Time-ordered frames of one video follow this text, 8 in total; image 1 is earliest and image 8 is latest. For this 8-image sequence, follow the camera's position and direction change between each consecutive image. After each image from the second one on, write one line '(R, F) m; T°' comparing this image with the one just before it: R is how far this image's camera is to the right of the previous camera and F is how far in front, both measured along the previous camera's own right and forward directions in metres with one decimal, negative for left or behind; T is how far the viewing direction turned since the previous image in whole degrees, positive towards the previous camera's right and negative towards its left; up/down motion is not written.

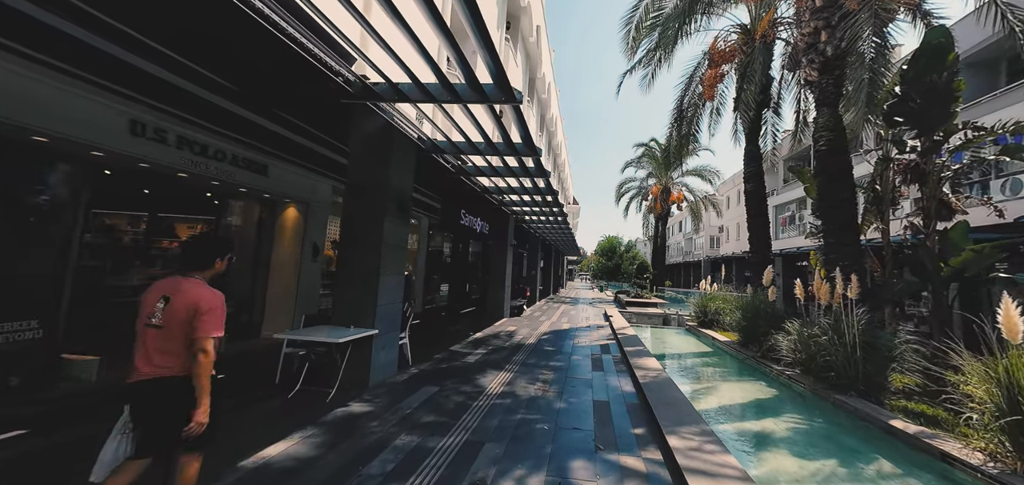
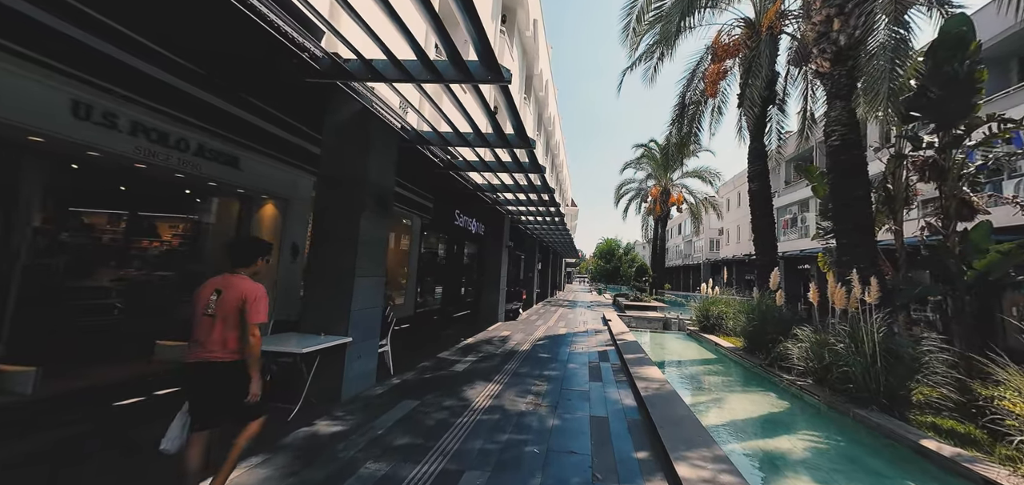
(+0.1, +0.4) m; 0°
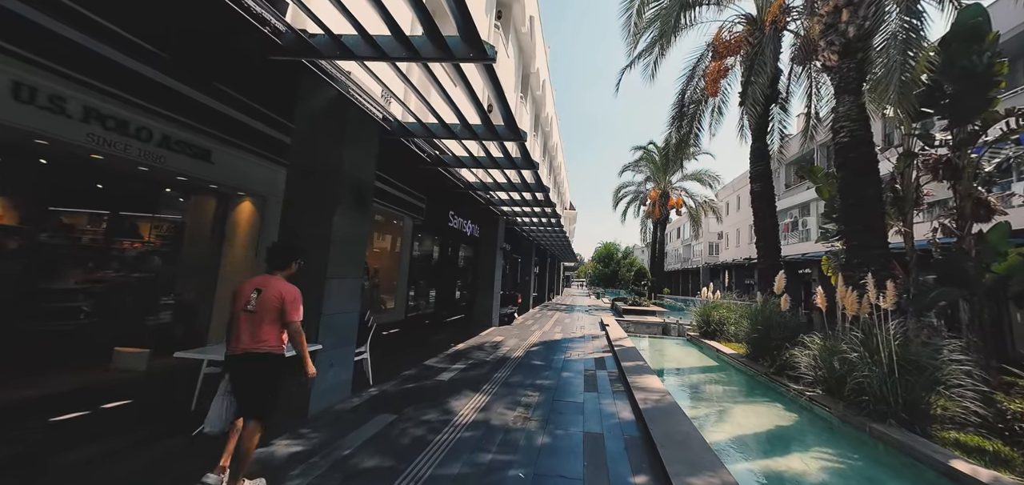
(+0.1, +0.3) m; 0°
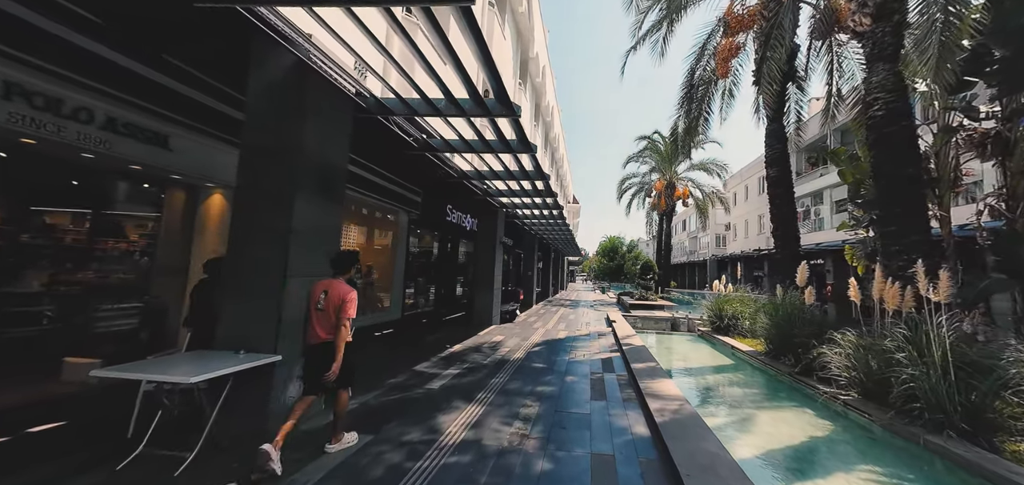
(+0.1, +0.5) m; -1°
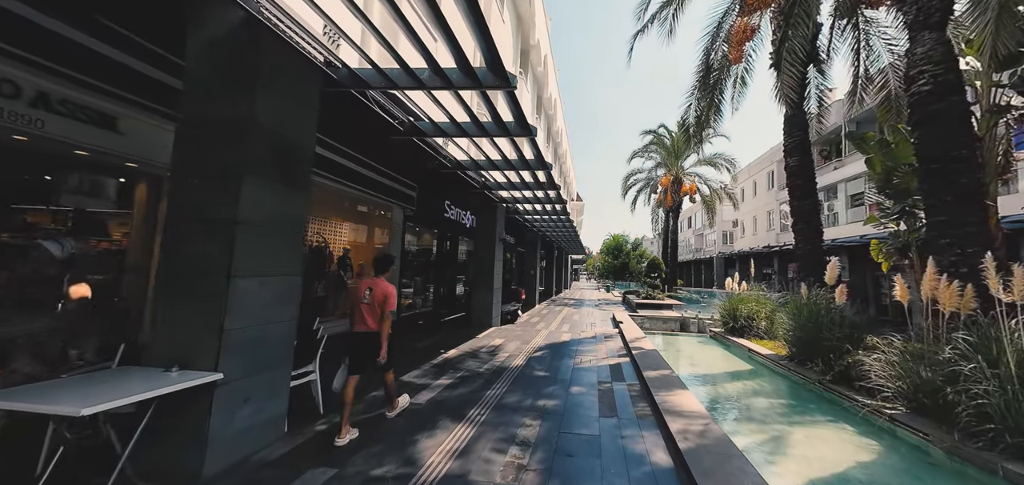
(+0.1, +0.5) m; -1°
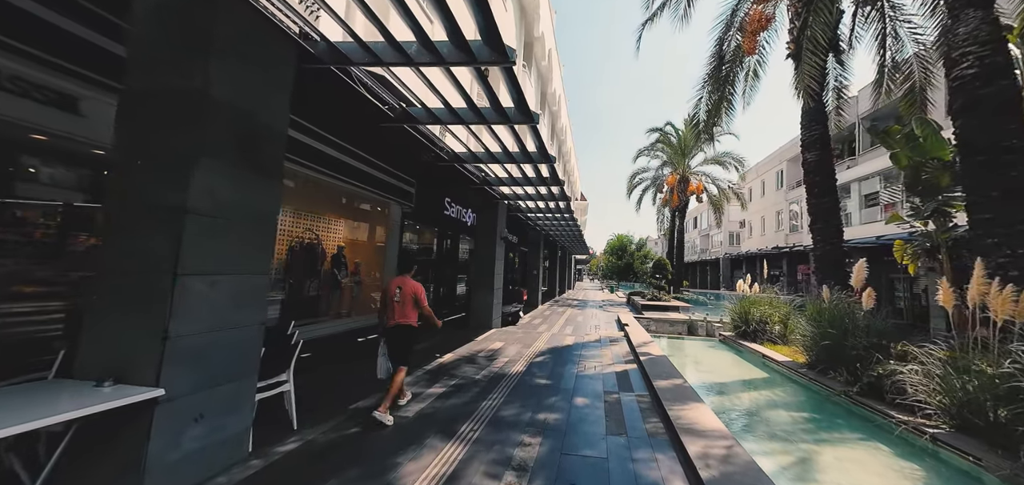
(0.0, +0.4) m; -1°
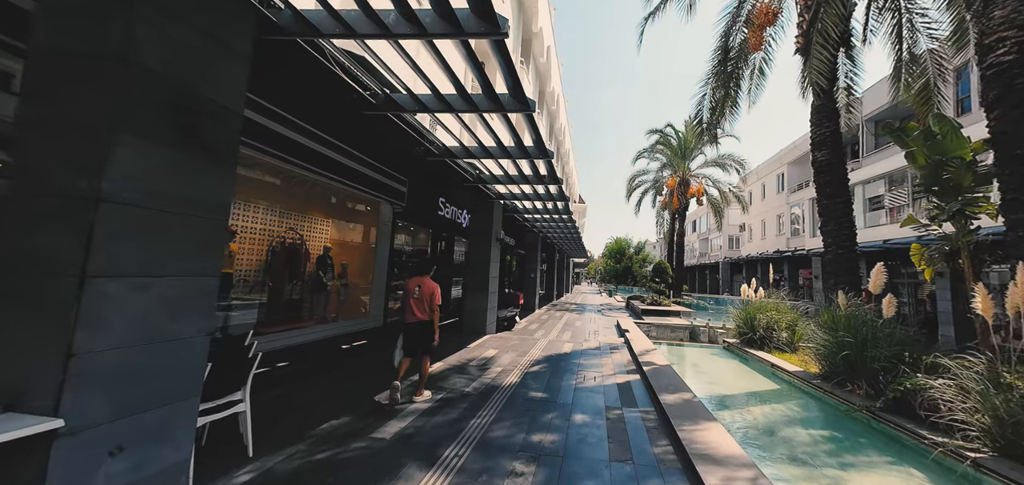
(0.0, +0.4) m; 0°
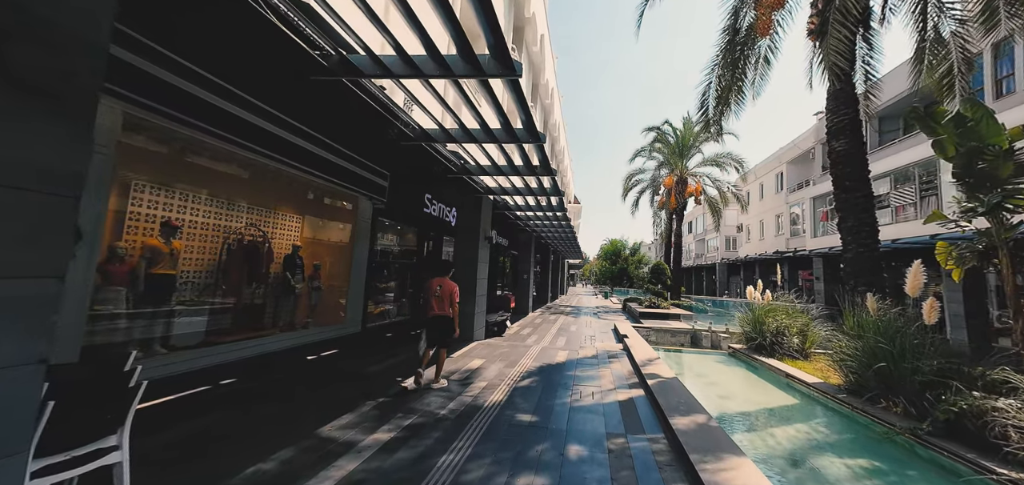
(+0.1, +0.7) m; +1°
